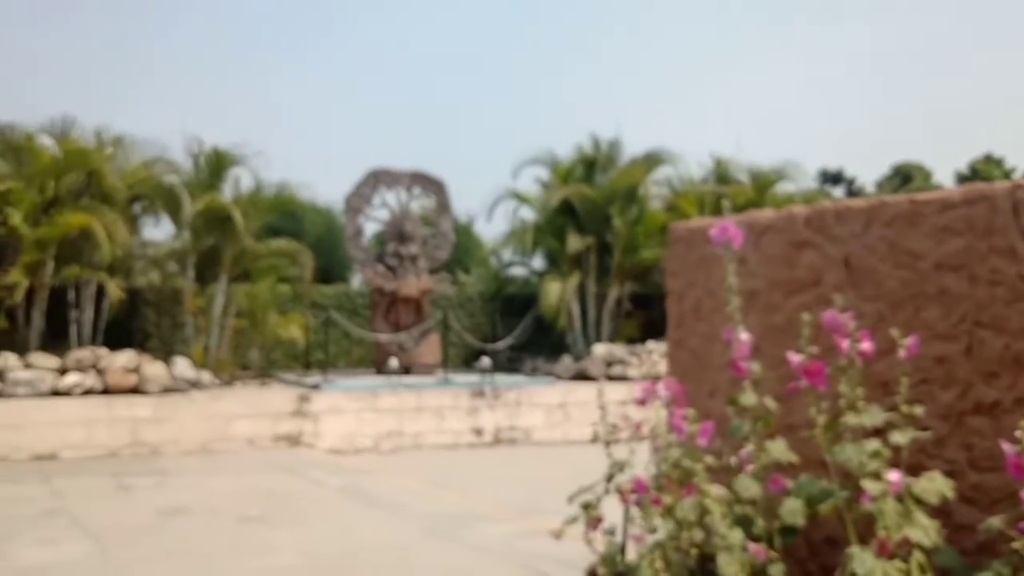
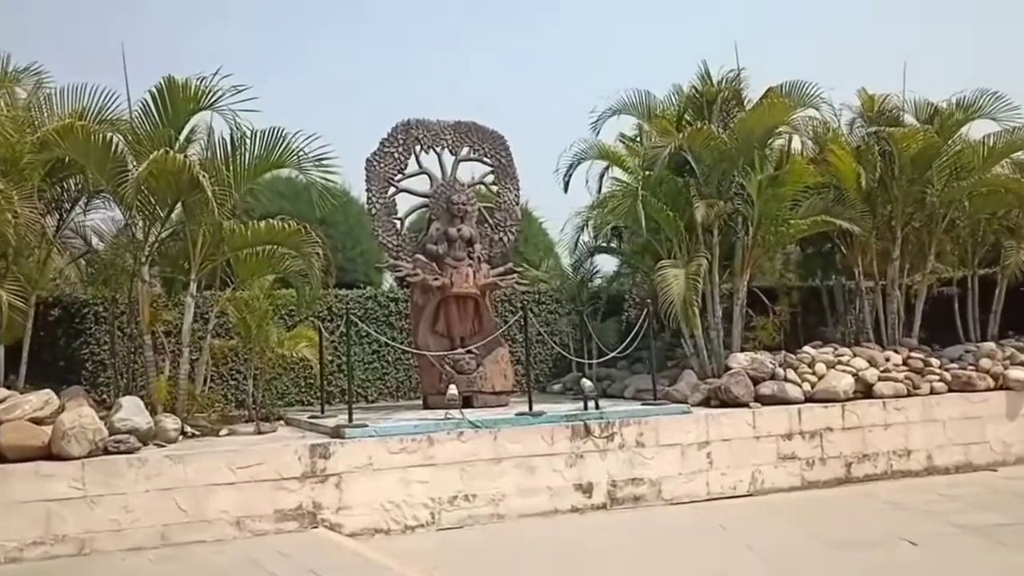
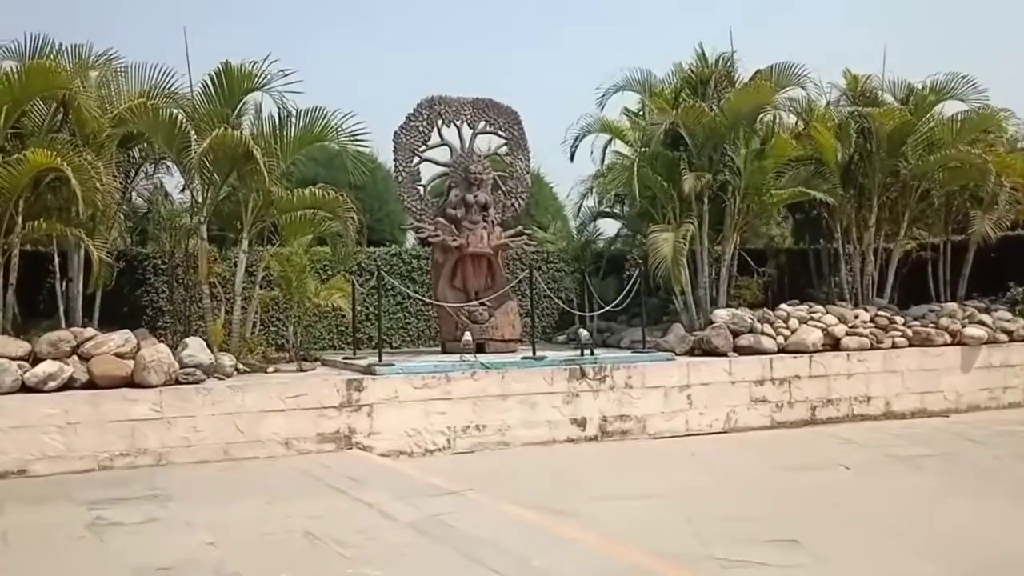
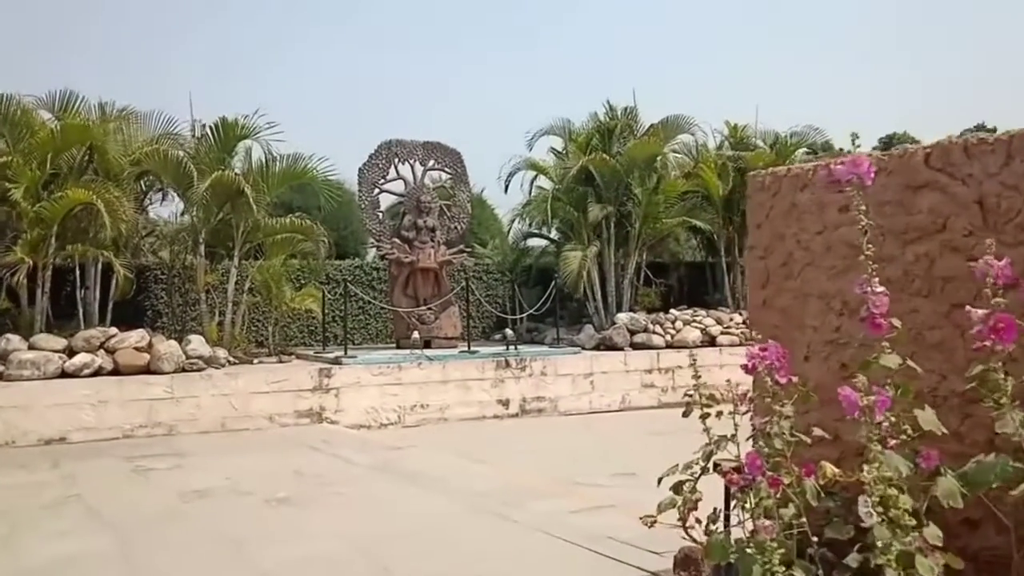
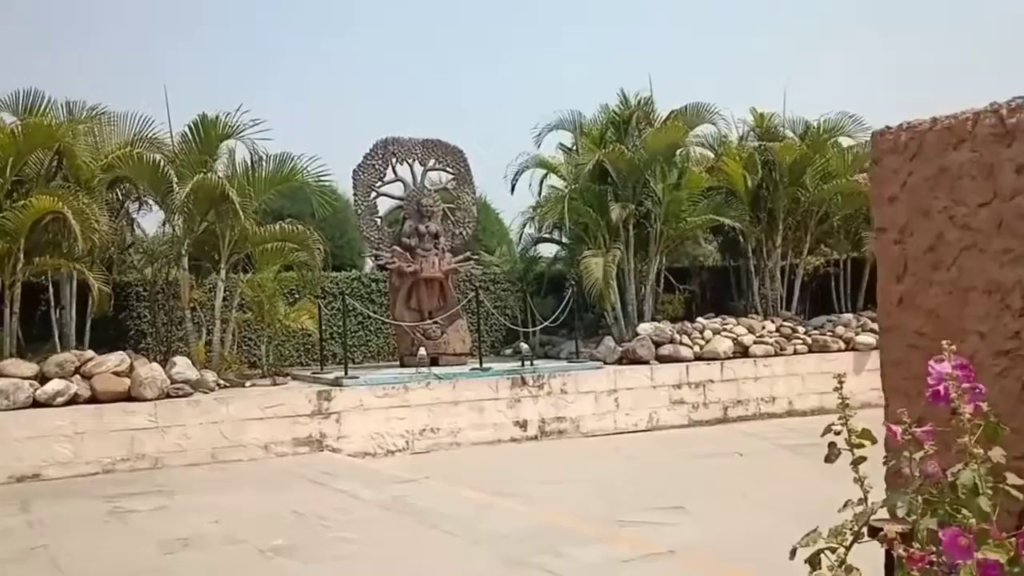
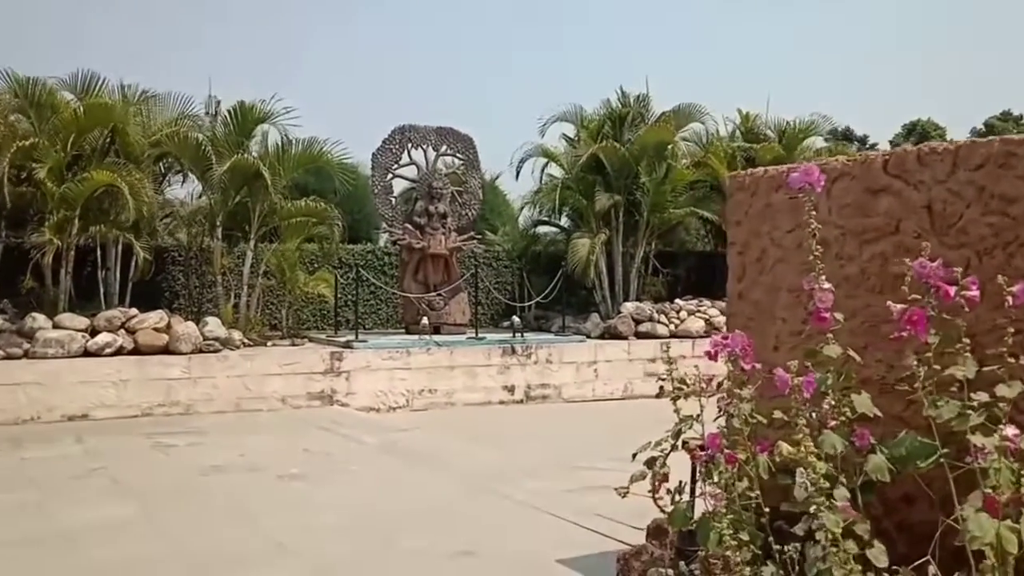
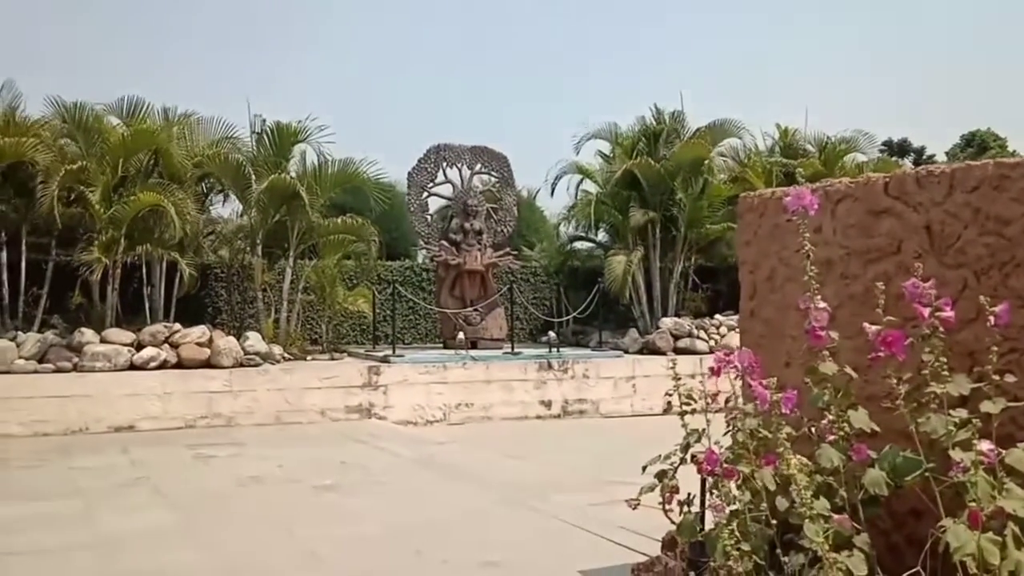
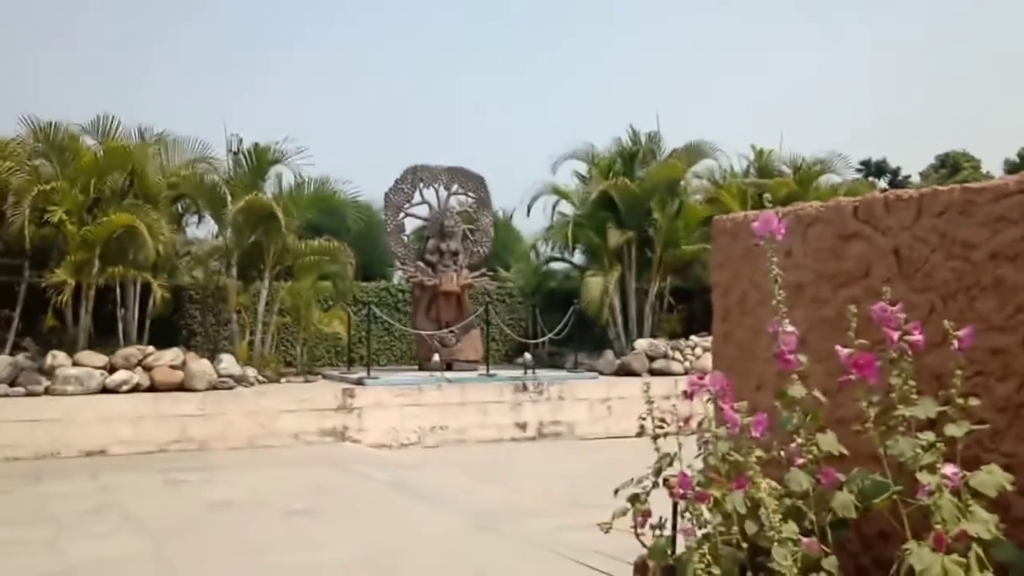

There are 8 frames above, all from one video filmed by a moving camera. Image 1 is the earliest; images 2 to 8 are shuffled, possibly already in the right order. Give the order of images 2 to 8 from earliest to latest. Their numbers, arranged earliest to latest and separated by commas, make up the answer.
8, 7, 6, 4, 5, 3, 2
